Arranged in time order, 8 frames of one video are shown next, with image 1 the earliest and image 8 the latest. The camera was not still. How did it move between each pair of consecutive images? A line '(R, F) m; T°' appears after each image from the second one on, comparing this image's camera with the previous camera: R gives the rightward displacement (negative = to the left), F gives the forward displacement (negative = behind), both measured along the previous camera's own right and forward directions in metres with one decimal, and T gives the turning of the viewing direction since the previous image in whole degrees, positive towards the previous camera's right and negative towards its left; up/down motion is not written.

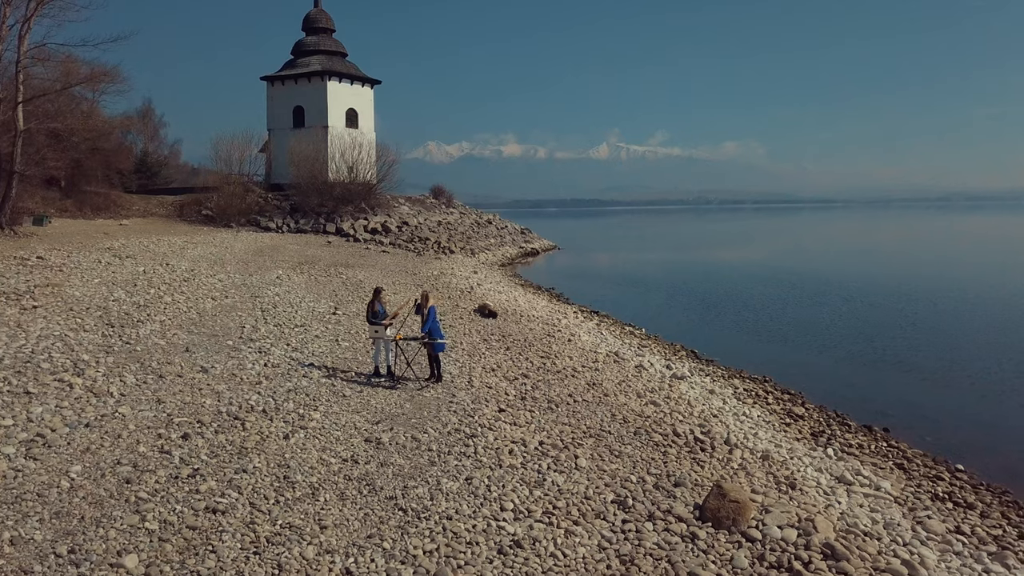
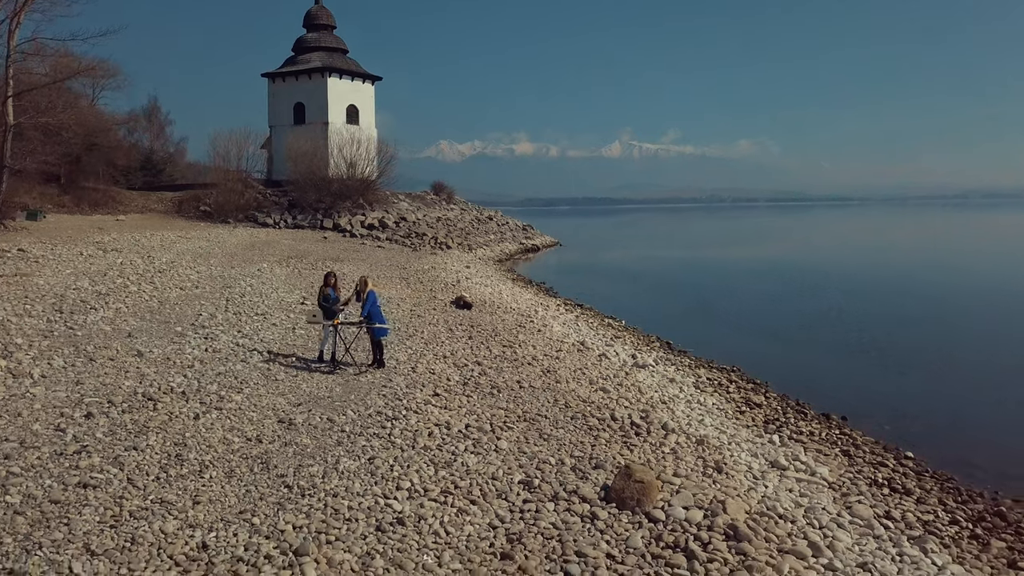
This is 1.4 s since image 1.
(+1.0, +0.2) m; -1°
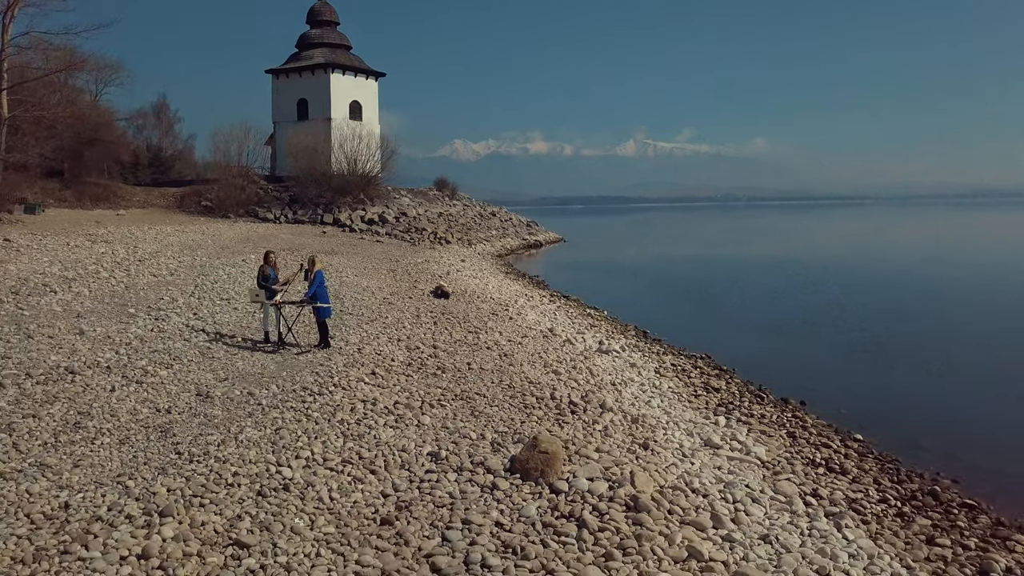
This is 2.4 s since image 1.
(+1.0, +0.1) m; -1°
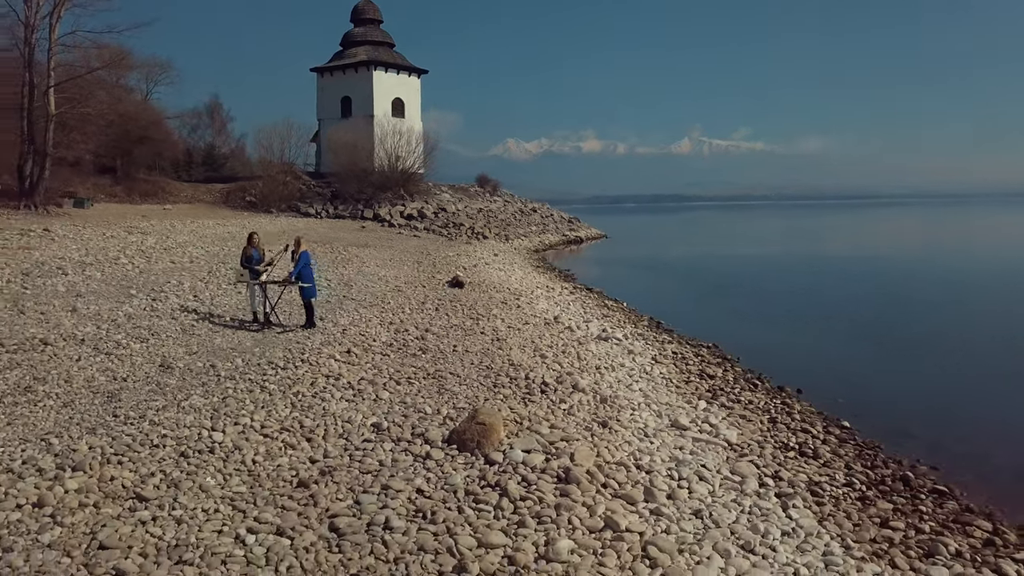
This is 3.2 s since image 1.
(+1.0, +0.1) m; -4°
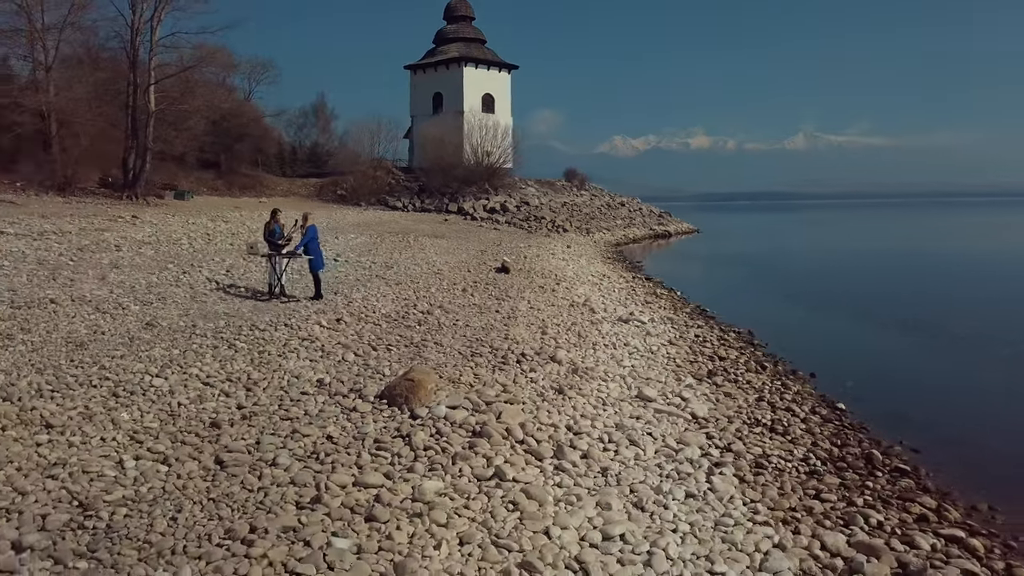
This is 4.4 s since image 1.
(+1.5, 0.0) m; -7°
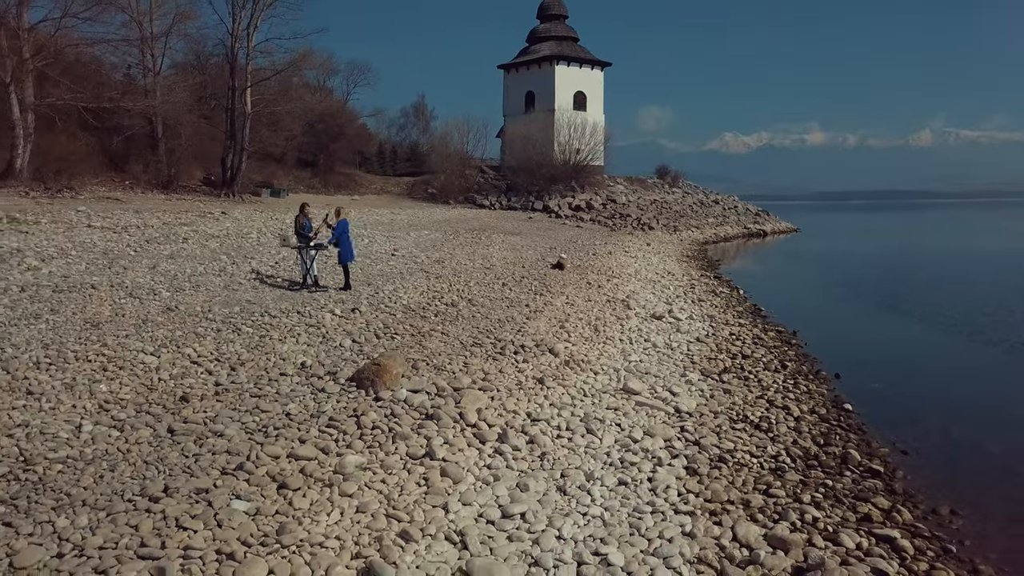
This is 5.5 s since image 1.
(+1.3, -0.2) m; -7°
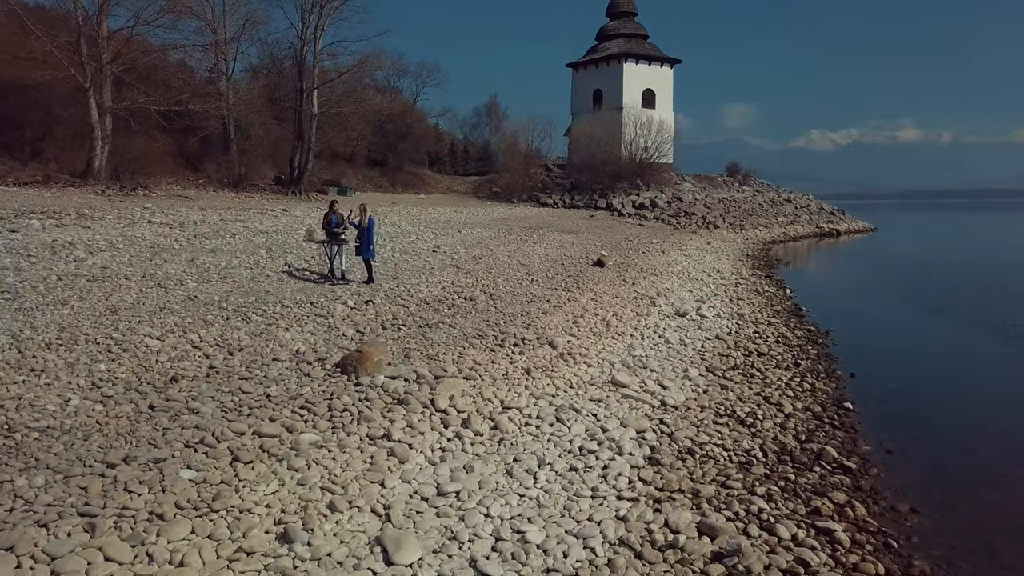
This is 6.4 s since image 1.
(+1.0, -0.2) m; -5°
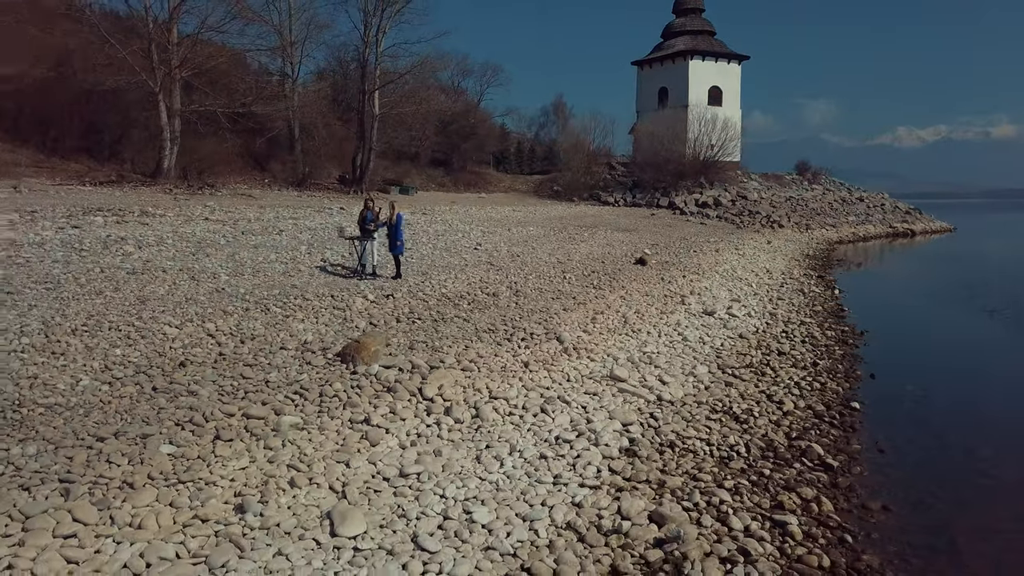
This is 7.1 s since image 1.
(+0.8, -0.2) m; -5°
